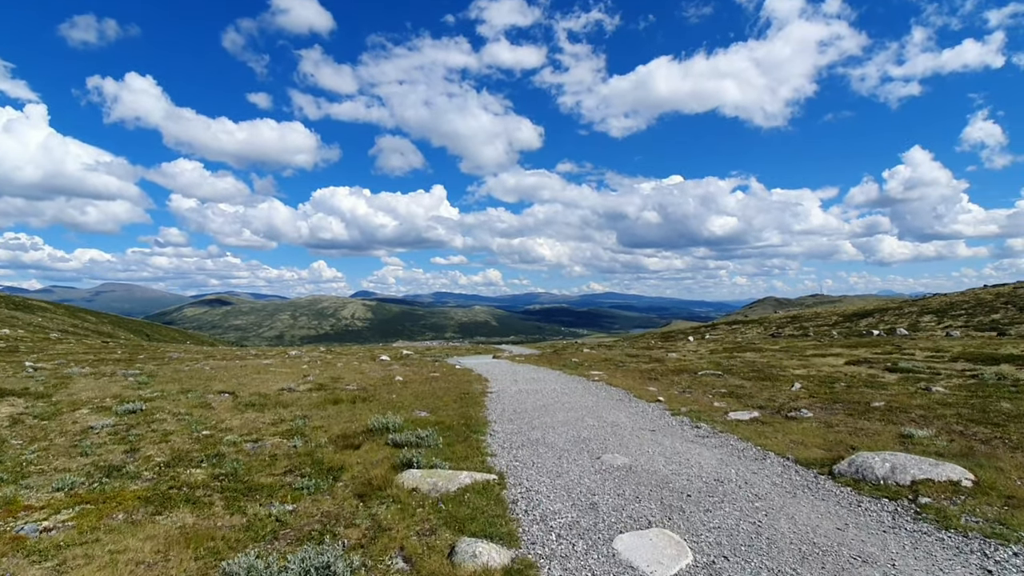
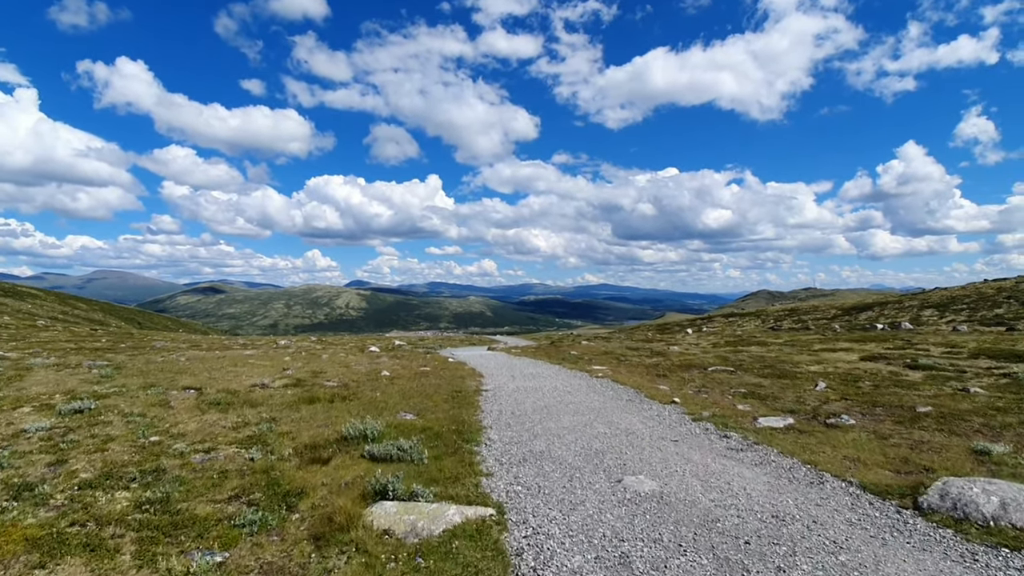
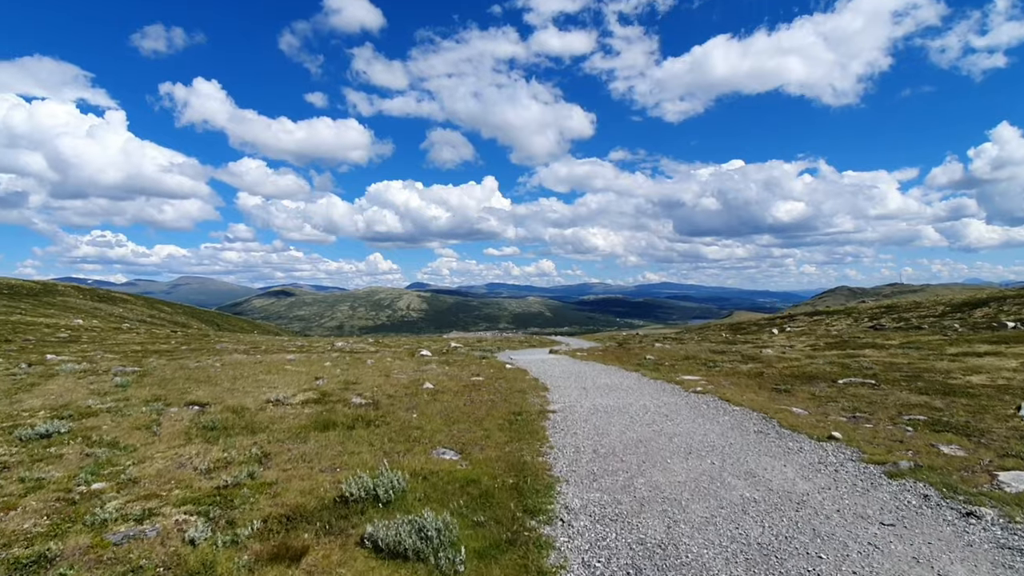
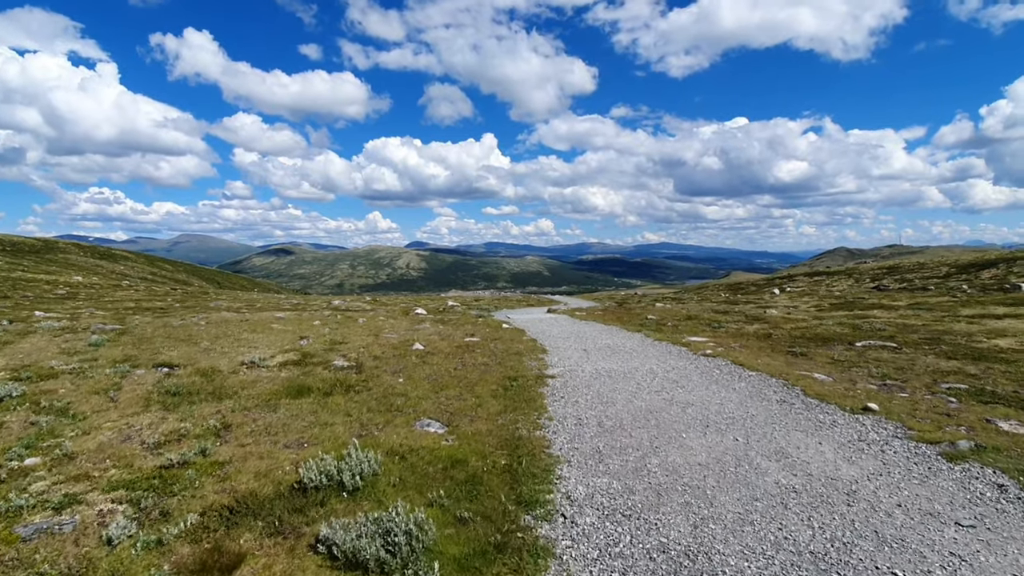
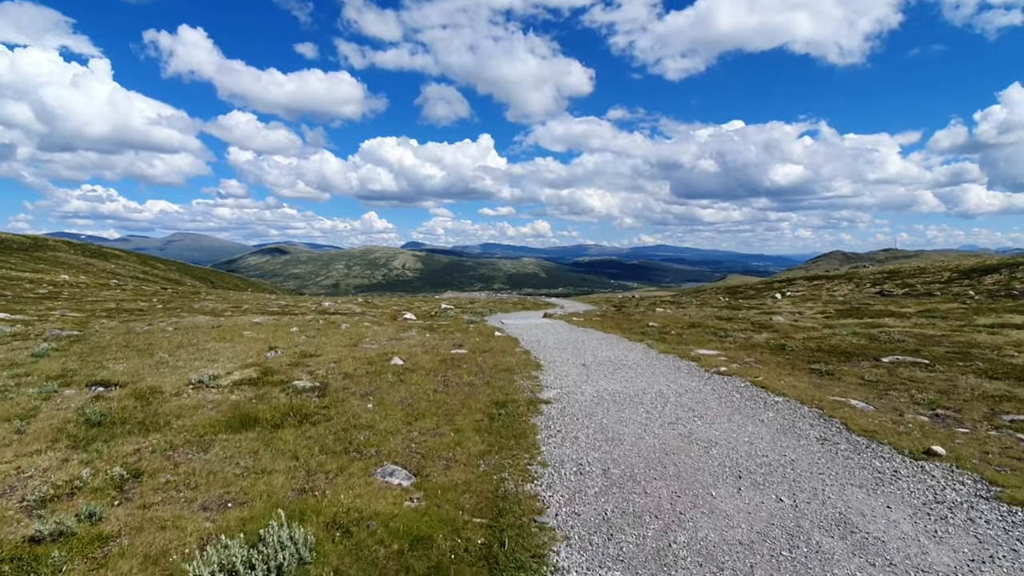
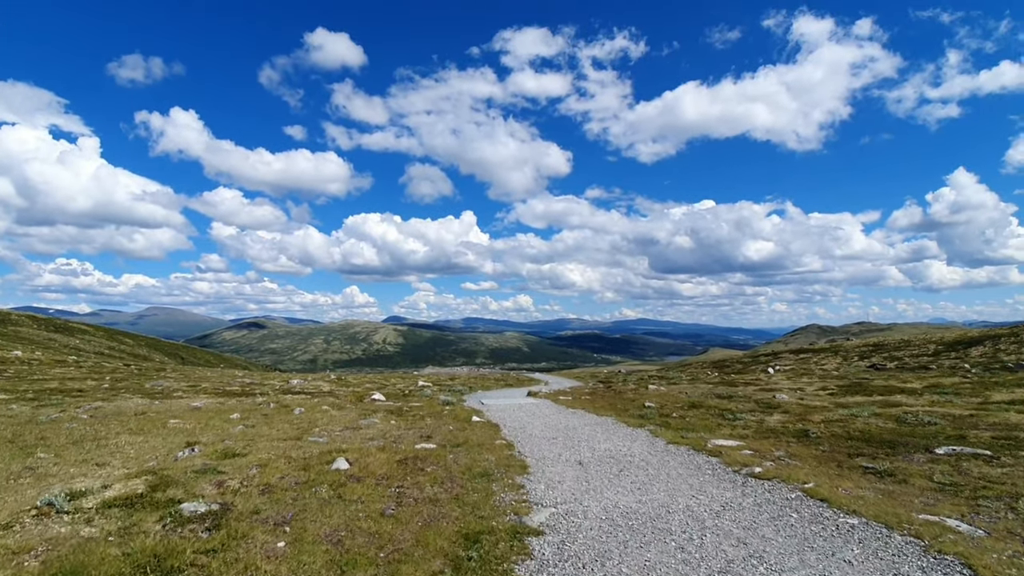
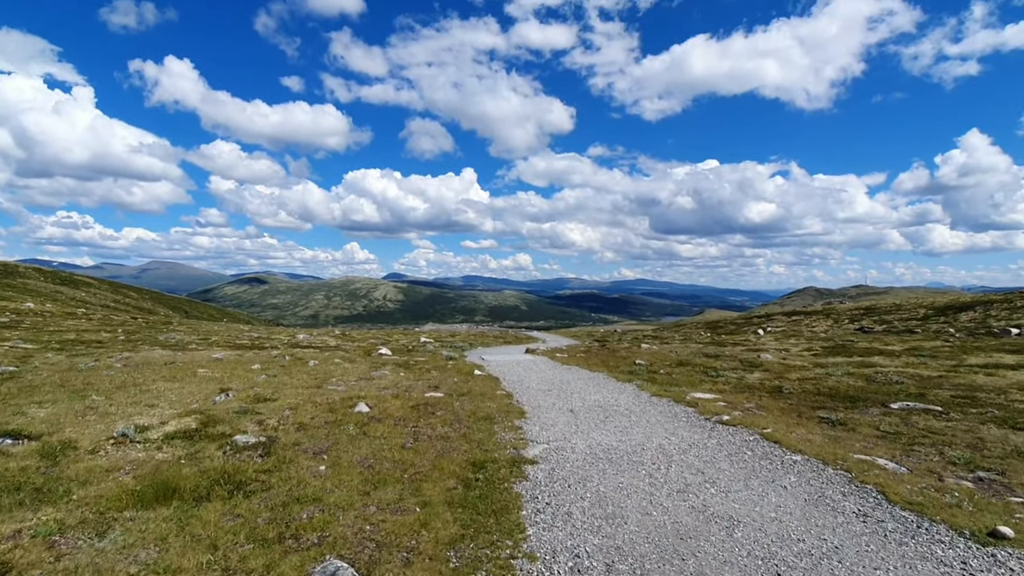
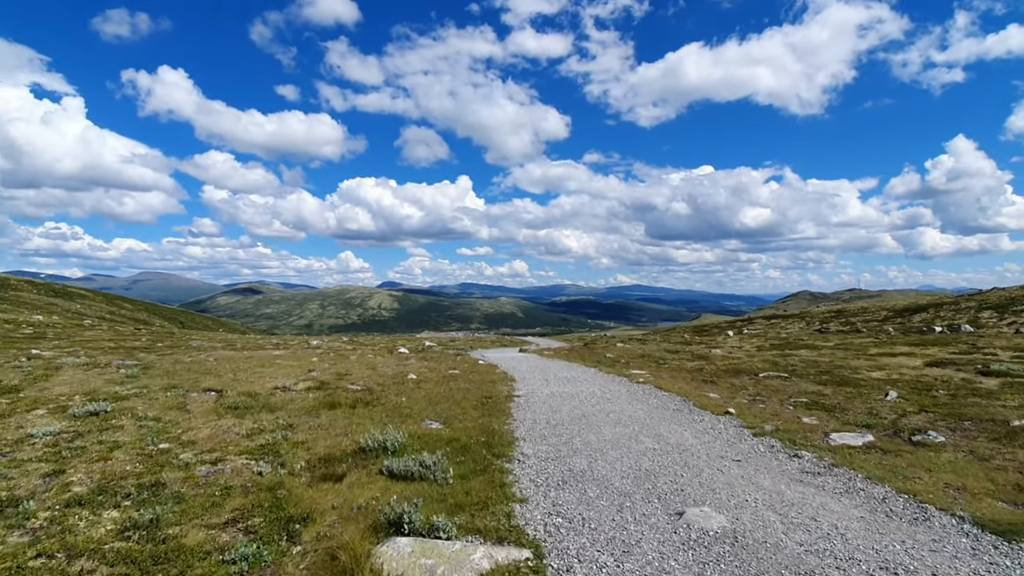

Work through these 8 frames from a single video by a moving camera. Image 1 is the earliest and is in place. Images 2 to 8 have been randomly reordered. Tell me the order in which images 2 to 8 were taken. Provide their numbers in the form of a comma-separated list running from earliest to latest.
2, 8, 3, 4, 5, 7, 6
